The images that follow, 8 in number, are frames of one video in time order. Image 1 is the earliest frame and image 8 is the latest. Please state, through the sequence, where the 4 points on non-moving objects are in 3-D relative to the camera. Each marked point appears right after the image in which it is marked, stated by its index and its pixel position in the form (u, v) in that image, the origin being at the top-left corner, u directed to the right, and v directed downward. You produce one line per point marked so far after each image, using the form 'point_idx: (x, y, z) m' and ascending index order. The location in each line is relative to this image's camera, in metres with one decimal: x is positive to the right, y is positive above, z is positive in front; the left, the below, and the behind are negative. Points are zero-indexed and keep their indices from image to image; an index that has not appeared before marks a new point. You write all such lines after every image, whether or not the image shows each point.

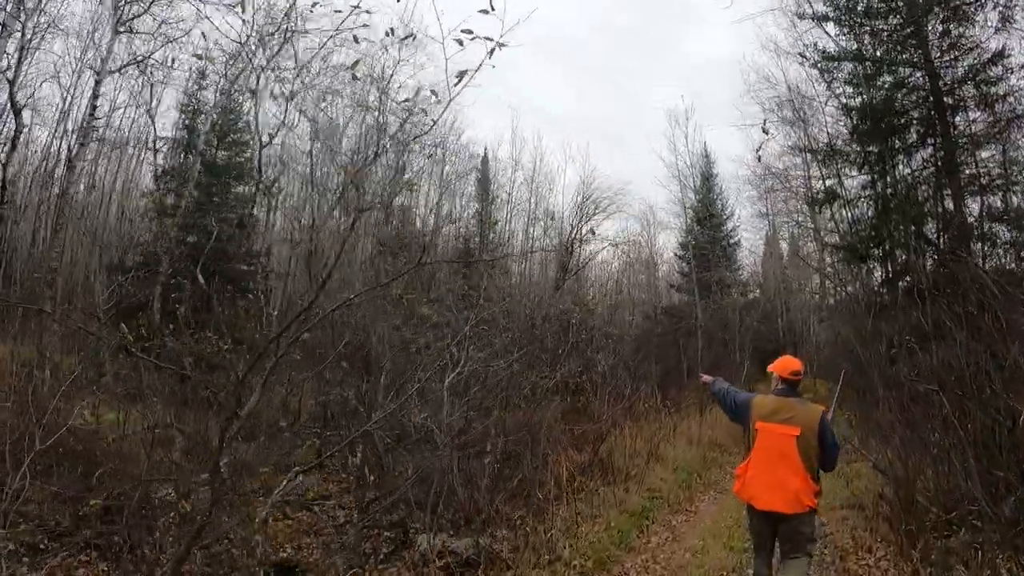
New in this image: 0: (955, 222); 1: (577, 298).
0: (+4.4, +0.7, +6.3) m
1: (+1.1, -0.2, +13.4) m
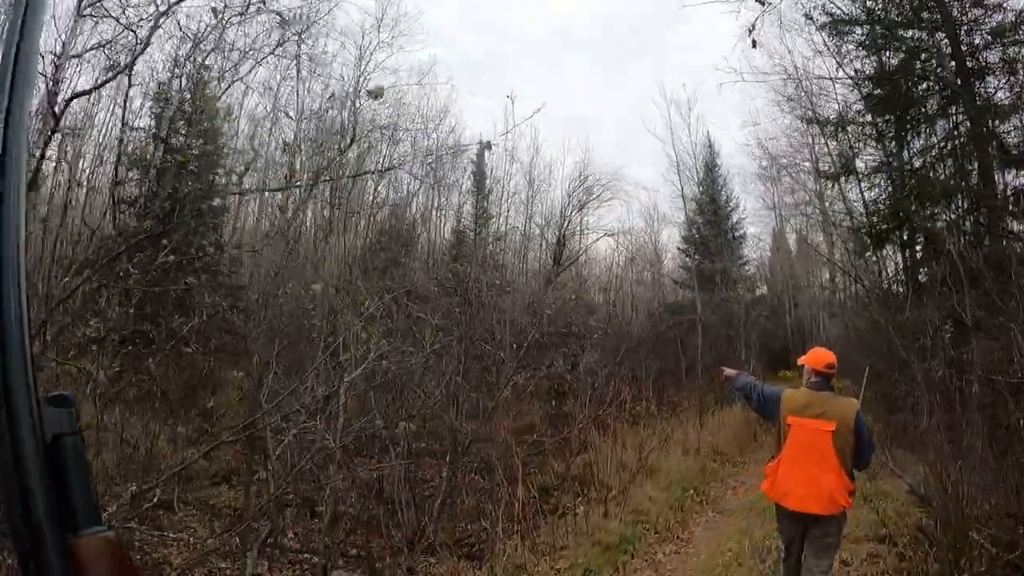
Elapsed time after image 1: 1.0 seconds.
0: (+4.2, +0.8, +5.7) m
1: (+1.0, -0.2, +12.8) m
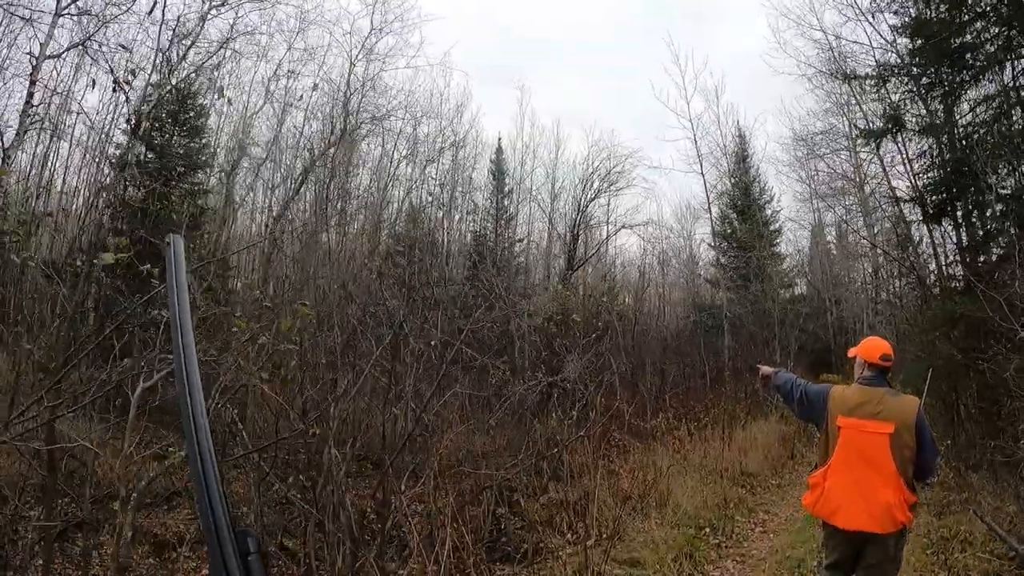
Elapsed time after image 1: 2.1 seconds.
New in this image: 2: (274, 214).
0: (+4.1, +0.9, +4.8) m
1: (+1.4, -0.2, +12.1) m
2: (-3.5, +1.1, +9.2) m
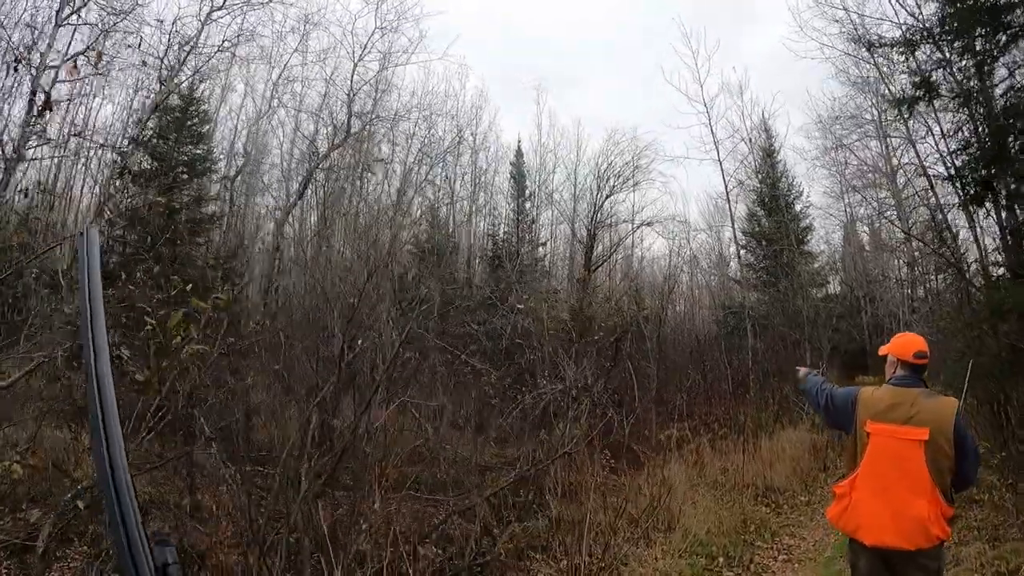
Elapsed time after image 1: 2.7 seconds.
0: (+4.2, +0.9, +4.3) m
1: (+1.7, -0.2, +11.7) m
2: (-3.3, +0.9, +9.0) m
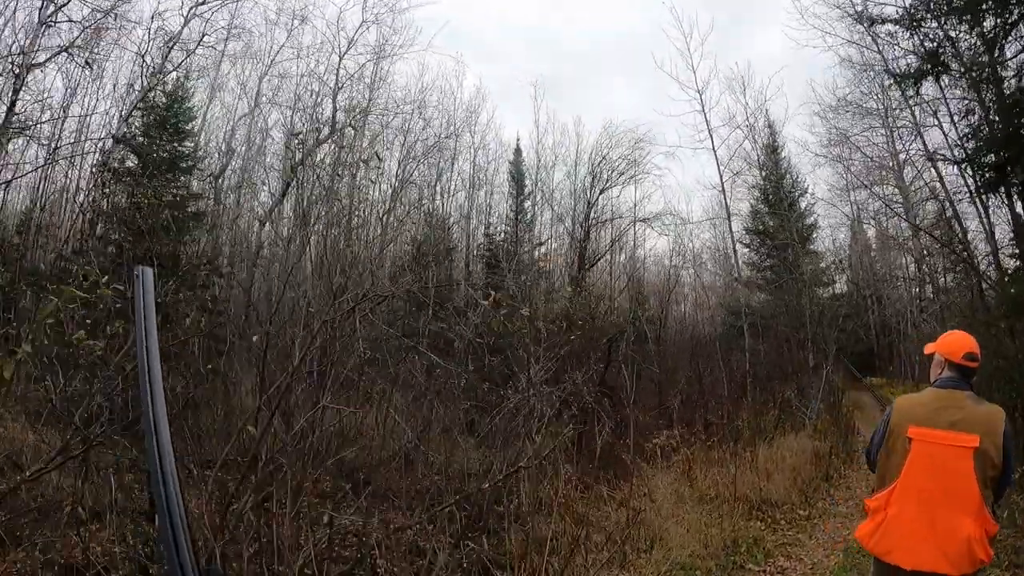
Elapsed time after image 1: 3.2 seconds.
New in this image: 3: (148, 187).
0: (+4.0, +1.0, +4.0) m
1: (+1.7, -0.2, +11.5) m
2: (-3.4, +0.9, +8.8) m
3: (-4.4, +1.2, +7.8) m
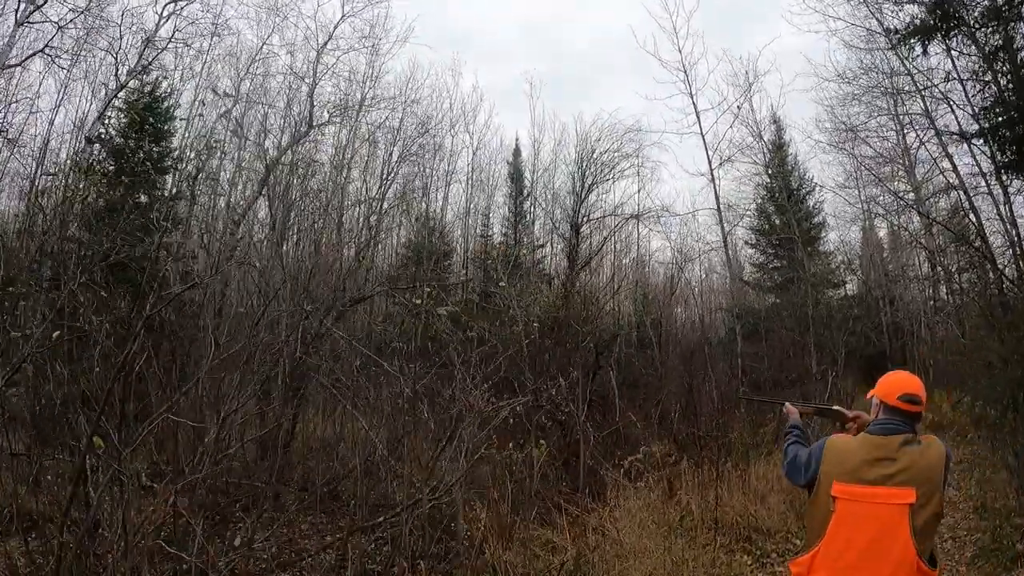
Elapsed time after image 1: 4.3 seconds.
0: (+3.8, +1.0, +3.6) m
1: (+1.6, -0.3, +11.1) m
2: (-3.5, +0.9, +8.5) m
3: (-4.5, +1.2, +7.5) m
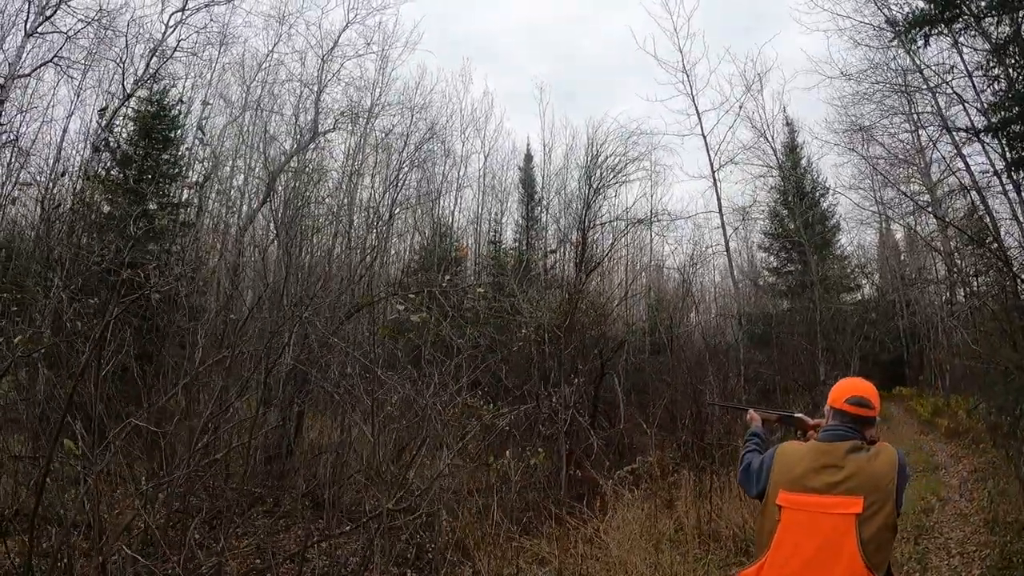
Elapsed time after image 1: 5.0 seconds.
0: (+3.8, +1.0, +3.5) m
1: (+1.7, -0.3, +11.0) m
2: (-3.4, +0.8, +8.5) m
3: (-4.5, +1.1, +7.6) m
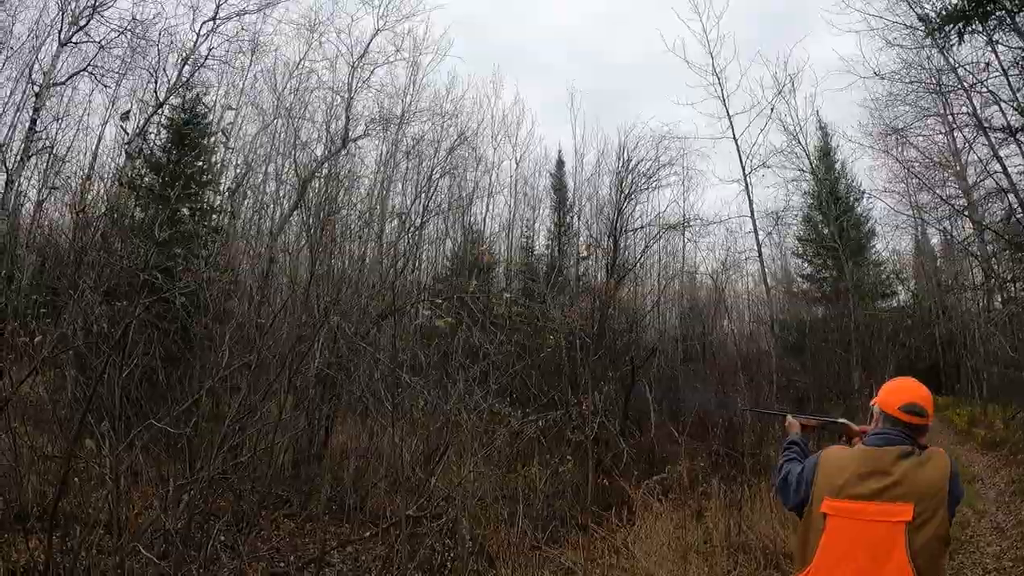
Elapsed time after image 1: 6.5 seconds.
0: (+3.9, +0.9, +3.3) m
1: (+2.2, -0.4, +10.8) m
2: (-3.1, +0.7, +8.6) m
3: (-4.2, +1.0, +7.7) m
